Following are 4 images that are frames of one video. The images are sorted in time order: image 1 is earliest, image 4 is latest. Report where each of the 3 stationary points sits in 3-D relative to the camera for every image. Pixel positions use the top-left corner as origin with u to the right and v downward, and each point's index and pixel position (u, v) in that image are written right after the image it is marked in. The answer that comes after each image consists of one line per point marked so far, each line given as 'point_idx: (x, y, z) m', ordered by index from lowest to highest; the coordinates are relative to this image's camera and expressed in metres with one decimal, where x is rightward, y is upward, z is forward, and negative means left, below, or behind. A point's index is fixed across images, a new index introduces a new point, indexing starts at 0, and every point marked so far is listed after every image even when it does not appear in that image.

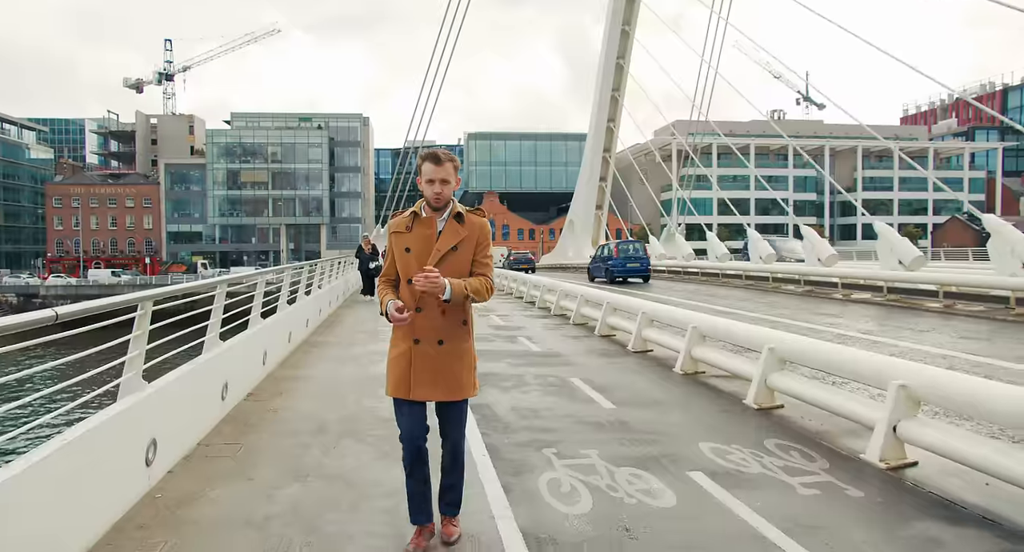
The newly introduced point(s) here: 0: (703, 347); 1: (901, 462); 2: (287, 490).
0: (+2.6, -1.0, +9.3) m
1: (+3.2, -1.5, +5.6) m
2: (-1.6, -1.6, +5.2) m
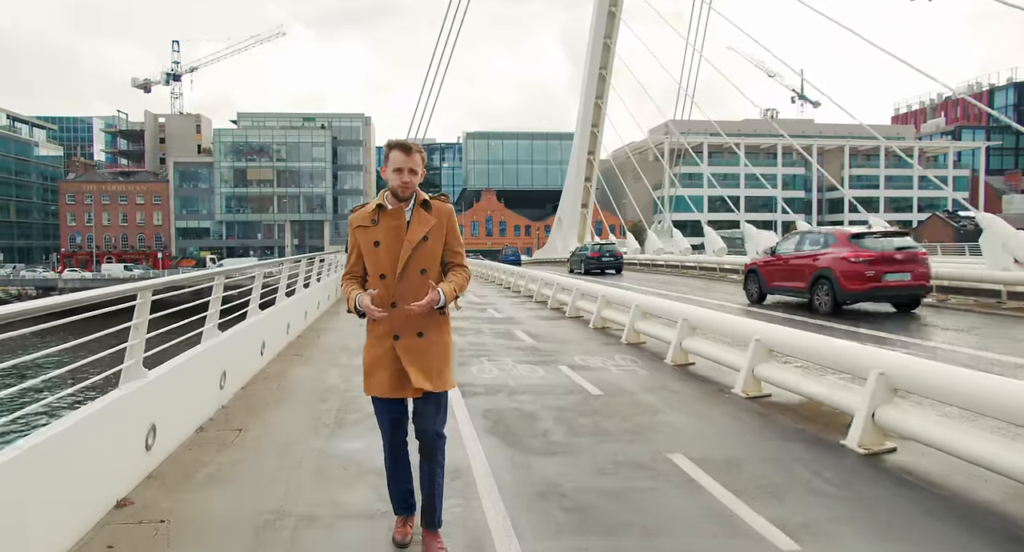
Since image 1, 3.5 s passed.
0: (+1.9, -0.7, +13.4) m
1: (+2.5, -1.2, +9.7) m
2: (-2.4, -1.3, +9.3) m
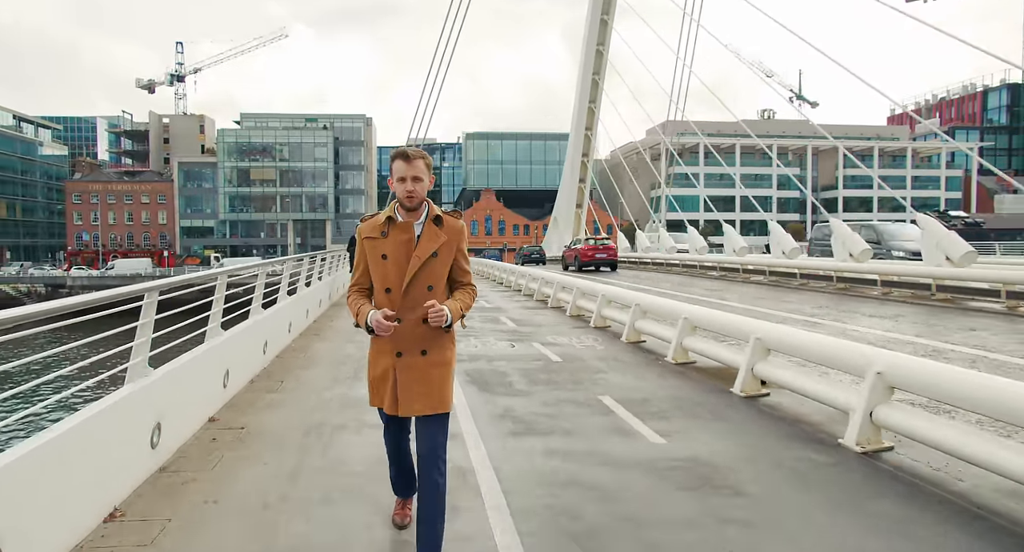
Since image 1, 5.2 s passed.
0: (+1.6, -0.6, +15.4) m
1: (+2.2, -1.1, +11.8) m
2: (-2.7, -1.1, +11.3) m
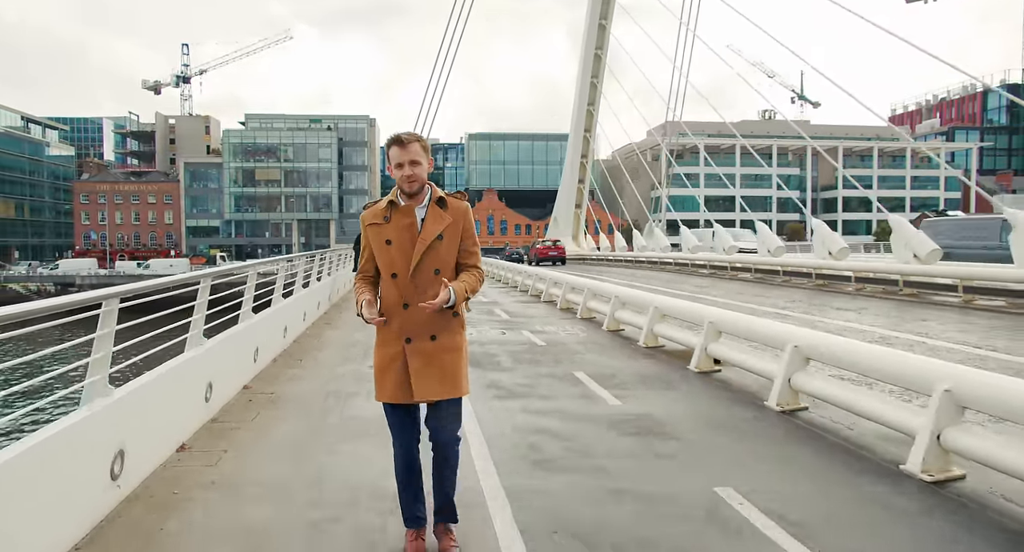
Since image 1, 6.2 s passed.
0: (+1.4, -0.5, +16.7) m
1: (+2.0, -1.0, +13.0) m
2: (-2.8, -1.0, +12.6) m
